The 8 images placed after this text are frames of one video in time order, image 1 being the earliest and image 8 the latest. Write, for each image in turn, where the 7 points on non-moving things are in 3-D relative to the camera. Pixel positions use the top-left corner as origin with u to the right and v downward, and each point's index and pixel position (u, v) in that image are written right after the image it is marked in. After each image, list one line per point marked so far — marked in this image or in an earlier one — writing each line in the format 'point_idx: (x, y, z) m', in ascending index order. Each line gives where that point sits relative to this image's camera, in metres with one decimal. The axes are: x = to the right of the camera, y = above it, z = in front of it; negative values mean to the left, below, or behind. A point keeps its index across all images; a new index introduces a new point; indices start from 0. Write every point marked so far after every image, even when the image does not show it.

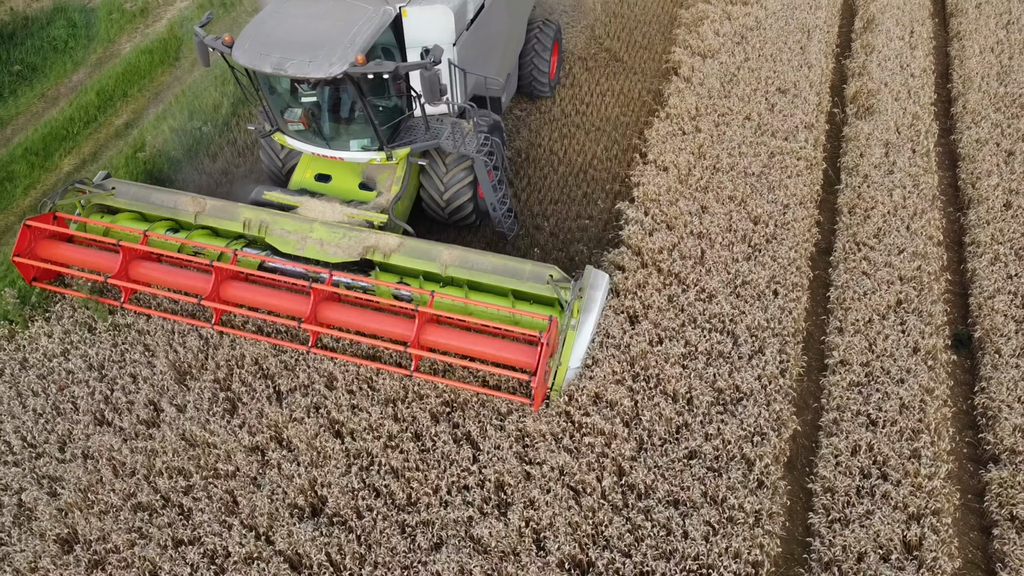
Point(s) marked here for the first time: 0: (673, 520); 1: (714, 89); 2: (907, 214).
0: (+0.9, -1.2, +4.3) m
1: (+1.8, +1.8, +7.3) m
2: (+2.9, +0.5, +5.9) m
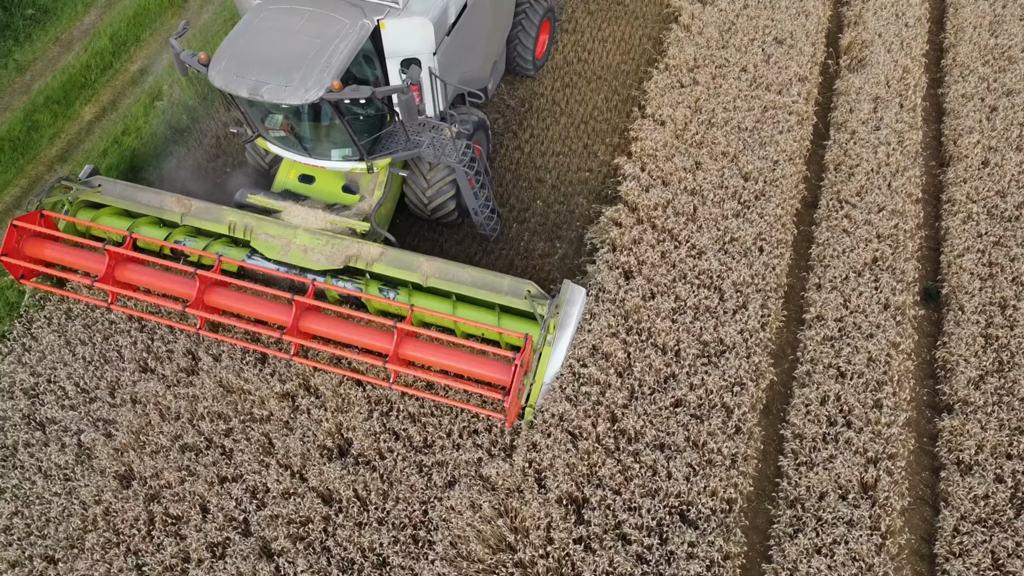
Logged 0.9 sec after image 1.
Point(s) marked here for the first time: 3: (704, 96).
0: (+0.9, -1.0, +4.9) m
1: (+1.9, +2.3, +7.6) m
2: (+2.9, +0.9, +6.3) m
3: (+1.7, +1.7, +7.0) m
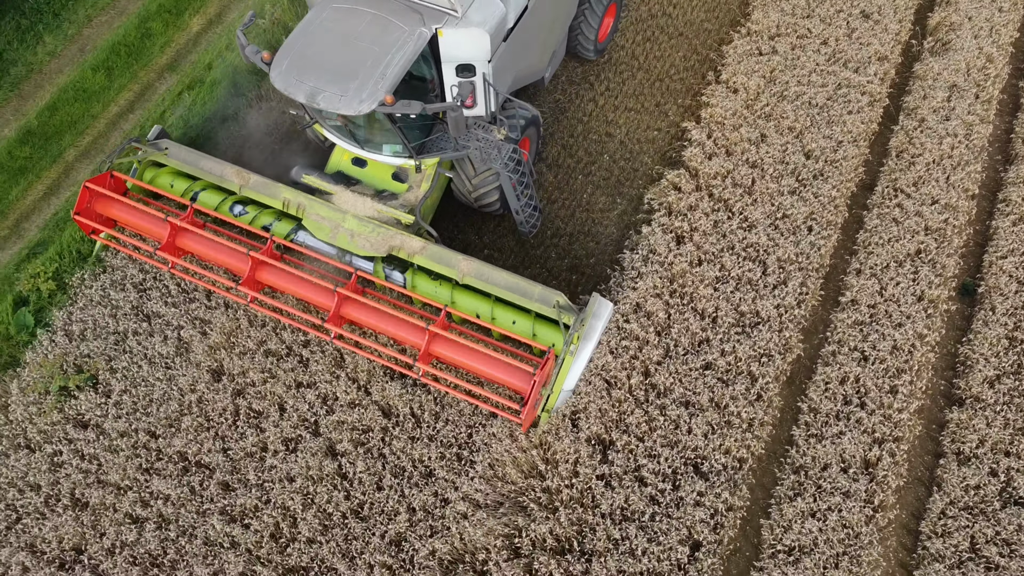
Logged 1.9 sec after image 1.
0: (+1.1, -0.9, +5.5) m
1: (+2.7, +2.6, +7.6) m
2: (+3.5, +1.0, +6.5) m
3: (+2.4, +2.0, +7.2) m
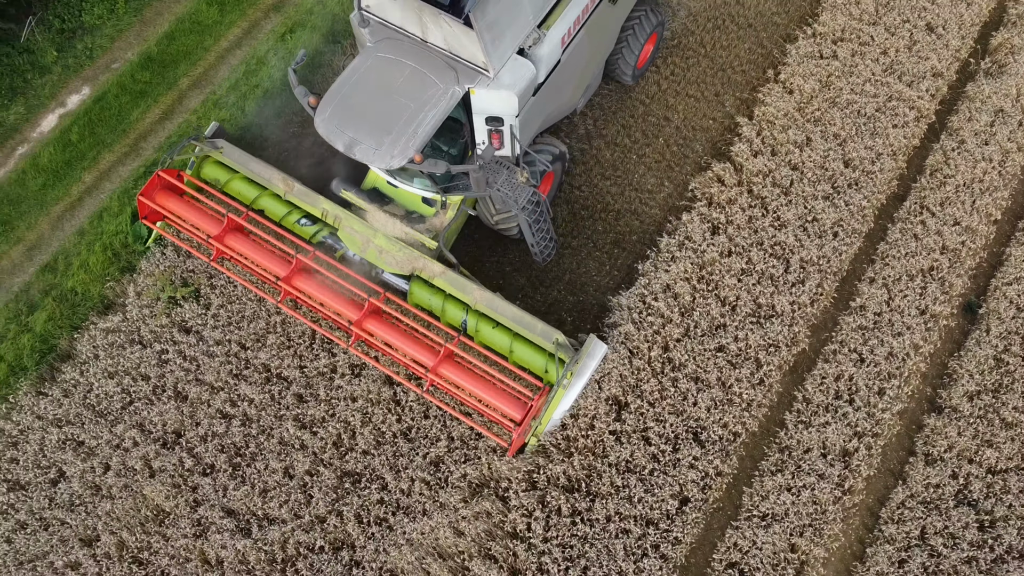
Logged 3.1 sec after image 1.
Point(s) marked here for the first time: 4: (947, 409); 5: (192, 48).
0: (+1.4, -0.8, +6.3) m
1: (+3.5, +2.7, +7.9) m
2: (+4.0, +0.8, +6.9) m
3: (+3.0, +2.0, +7.6) m
4: (+3.3, -0.9, +6.2) m
5: (-3.4, +2.5, +8.5) m
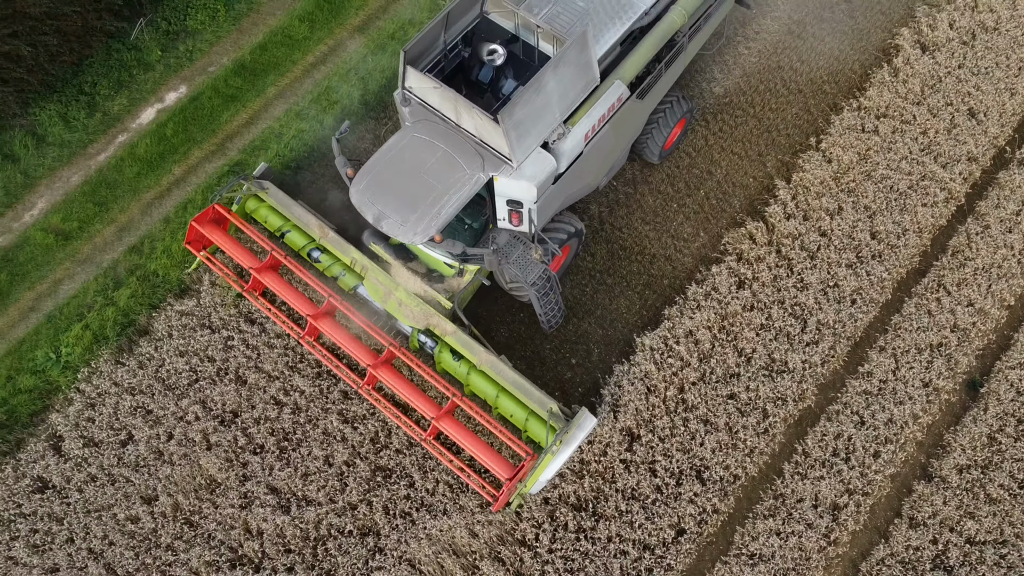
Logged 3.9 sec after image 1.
0: (+1.6, -1.2, +6.8) m
1: (+4.1, +2.0, +8.4) m
2: (+4.4, +0.1, +7.3) m
3: (+3.6, +1.4, +8.0) m
4: (+3.5, -1.5, +6.6) m
5: (-2.6, +2.6, +9.3) m
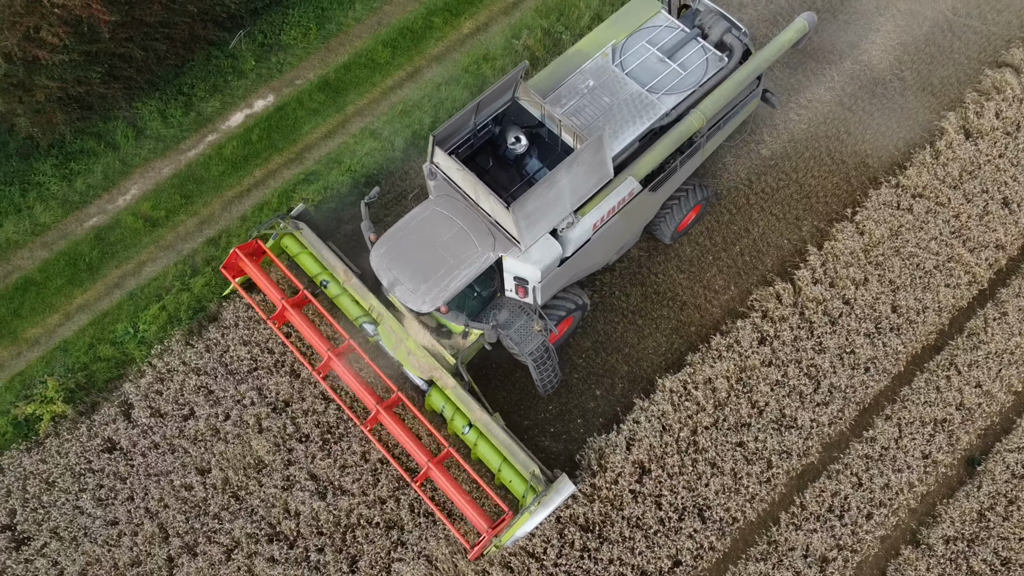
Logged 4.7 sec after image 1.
0: (+1.8, -1.7, +7.4) m
1: (+4.7, +1.2, +8.8) m
2: (+4.7, -0.7, +7.7) m
3: (+4.1, +0.7, +8.5) m
4: (+3.6, -2.2, +7.1) m
5: (-1.8, +2.6, +10.1) m
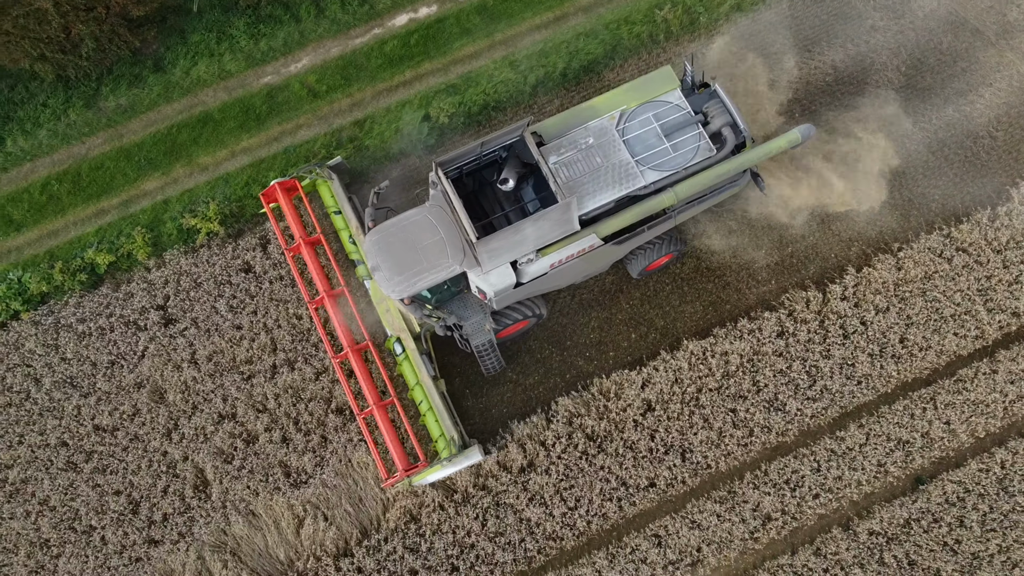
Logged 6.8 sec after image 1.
0: (+2.1, -1.5, +9.0) m
1: (+5.9, +0.6, +9.8) m
2: (+5.2, -1.4, +9.0) m
3: (+5.1, +0.2, +9.6) m
4: (+3.6, -2.6, +8.6) m
5: (0.0, +3.8, +11.4) m
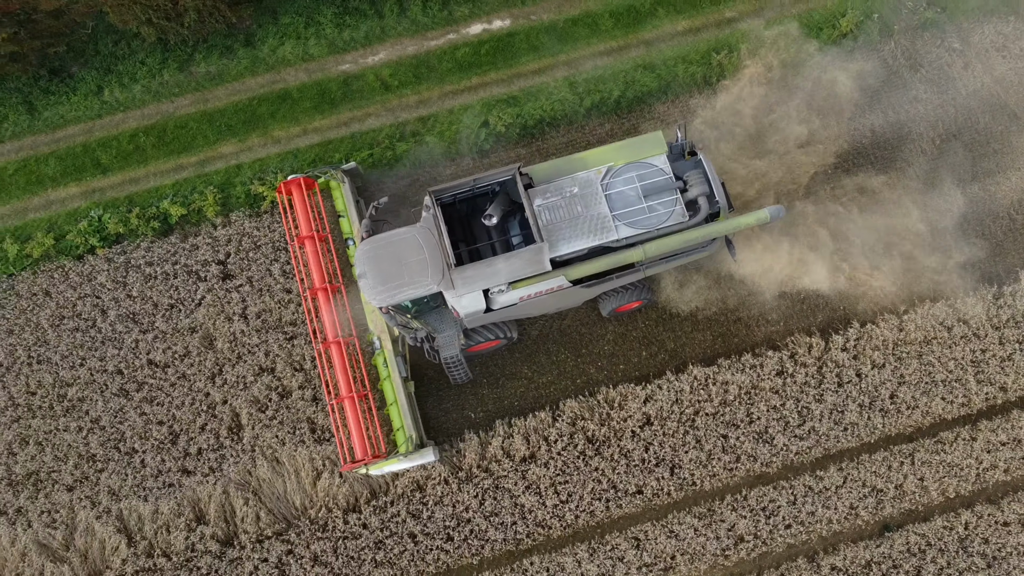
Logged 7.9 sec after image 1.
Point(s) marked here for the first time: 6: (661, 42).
0: (+2.1, -1.9, +9.8) m
1: (+6.2, -0.4, +10.4) m
2: (+5.3, -2.2, +9.7) m
3: (+5.4, -0.7, +10.2) m
4: (+3.5, -3.2, +9.4) m
5: (+1.0, +3.7, +12.1) m
6: (+2.2, +3.7, +12.1) m
